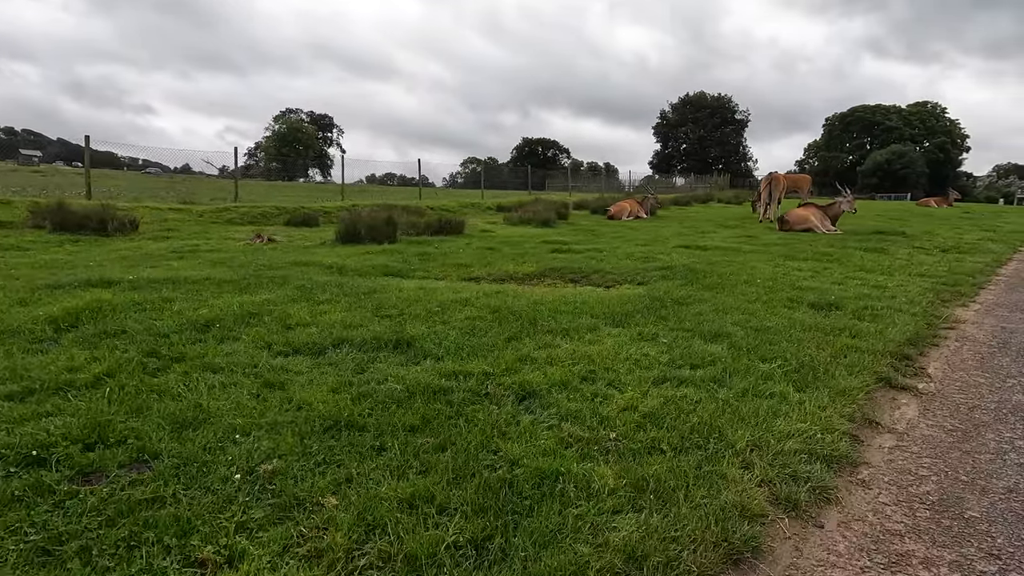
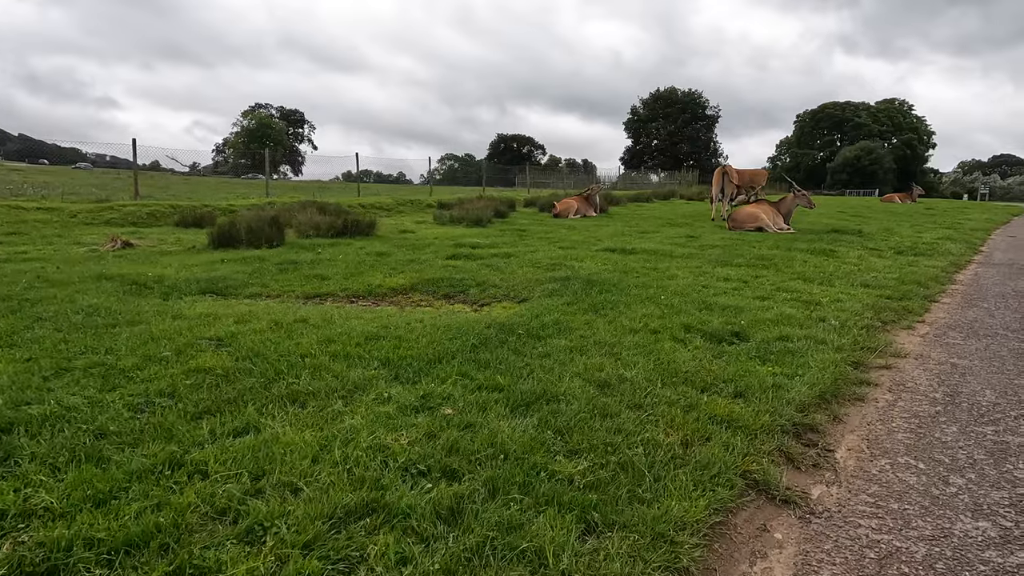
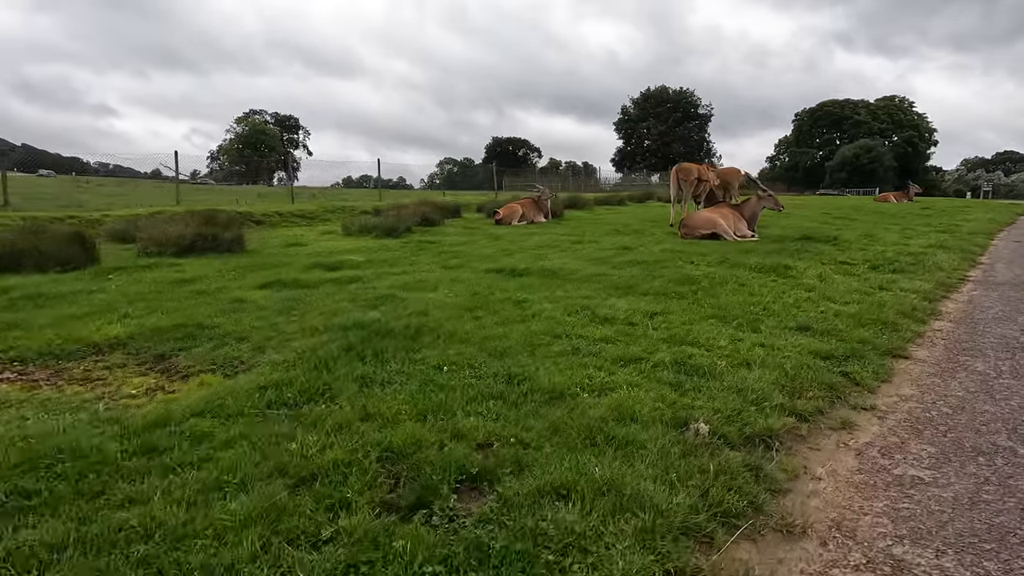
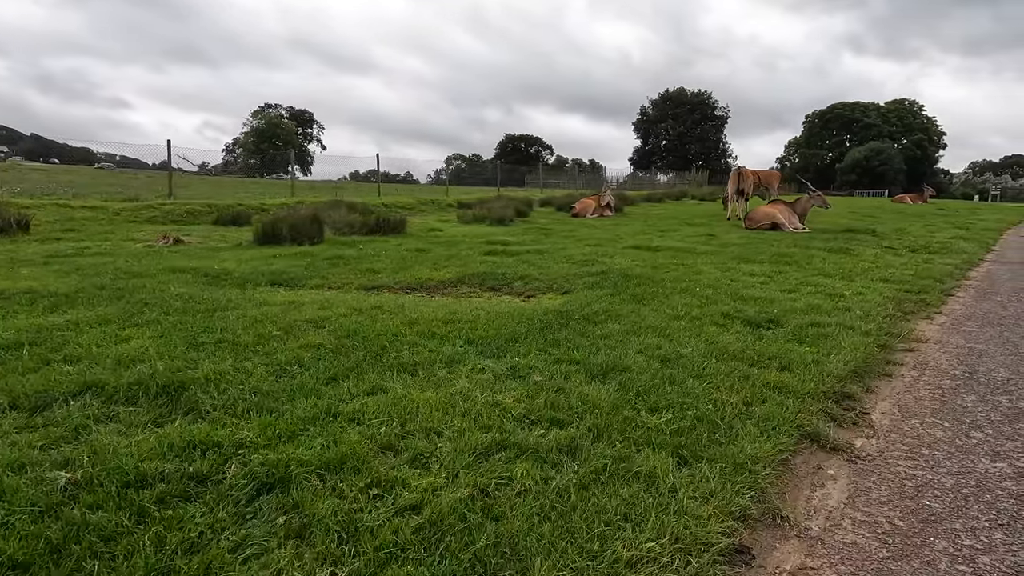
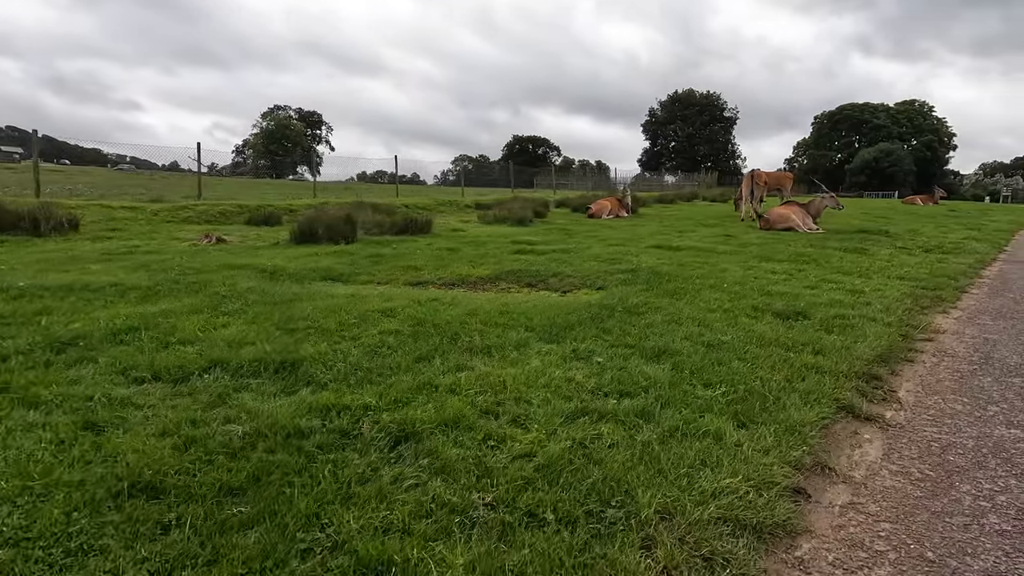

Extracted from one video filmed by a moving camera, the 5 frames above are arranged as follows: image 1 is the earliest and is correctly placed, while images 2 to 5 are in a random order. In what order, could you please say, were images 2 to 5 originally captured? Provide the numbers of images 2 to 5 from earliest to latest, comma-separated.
5, 4, 2, 3
